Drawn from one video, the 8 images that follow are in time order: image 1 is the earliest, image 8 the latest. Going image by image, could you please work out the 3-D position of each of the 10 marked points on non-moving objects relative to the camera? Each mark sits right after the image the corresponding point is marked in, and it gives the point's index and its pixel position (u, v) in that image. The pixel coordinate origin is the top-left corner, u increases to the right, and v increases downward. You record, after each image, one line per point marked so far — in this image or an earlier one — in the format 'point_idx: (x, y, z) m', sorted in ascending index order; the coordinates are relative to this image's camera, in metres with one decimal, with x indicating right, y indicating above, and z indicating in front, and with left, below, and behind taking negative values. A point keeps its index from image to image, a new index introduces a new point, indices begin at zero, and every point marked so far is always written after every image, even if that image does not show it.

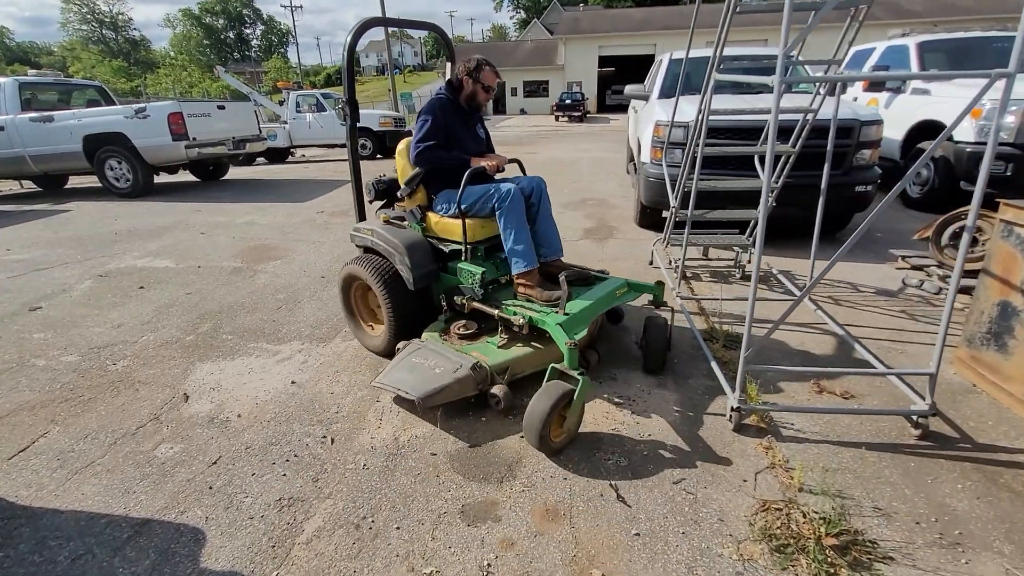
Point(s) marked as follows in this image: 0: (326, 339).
0: (-1.3, -0.4, +3.4) m
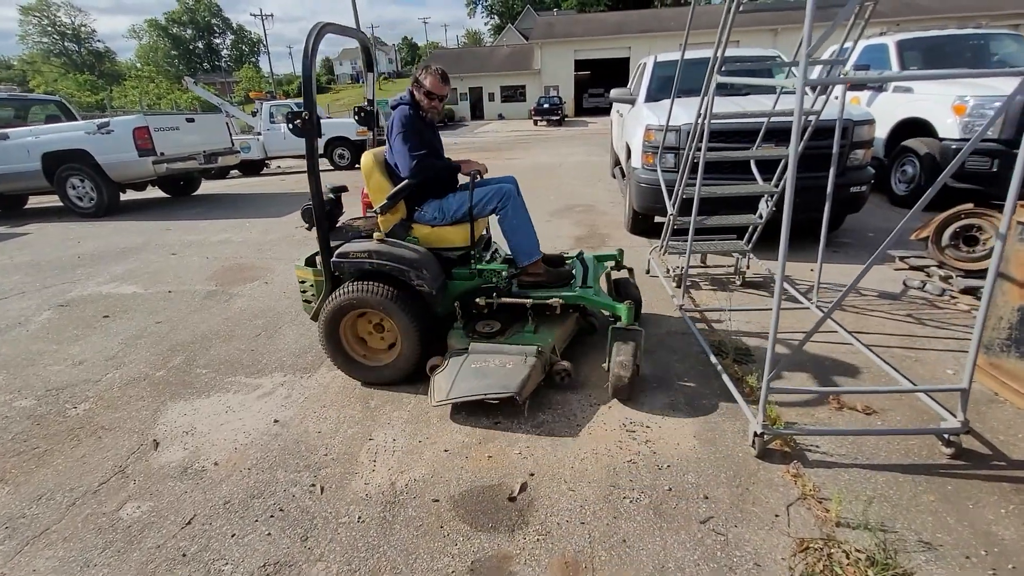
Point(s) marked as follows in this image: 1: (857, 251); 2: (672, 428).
0: (-1.4, -0.5, +3.2) m
1: (+3.4, +0.4, +4.8) m
2: (+0.8, -0.7, +2.5) m
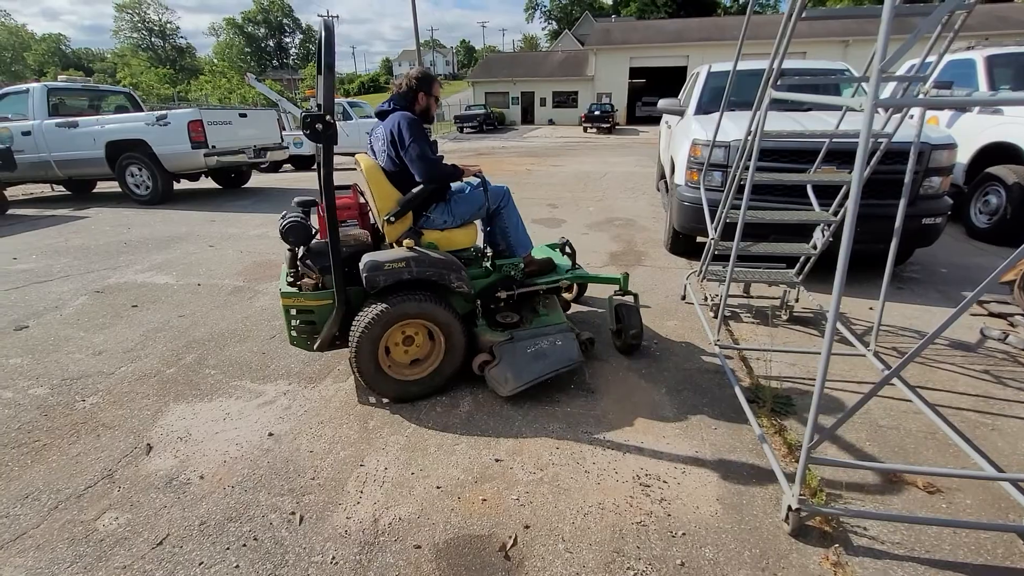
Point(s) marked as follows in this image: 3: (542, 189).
0: (-1.3, -0.6, +3.1) m
1: (+3.7, 0.0, +4.3) m
2: (+0.8, -0.9, +2.2) m
3: (+0.6, +2.0, +9.8) m
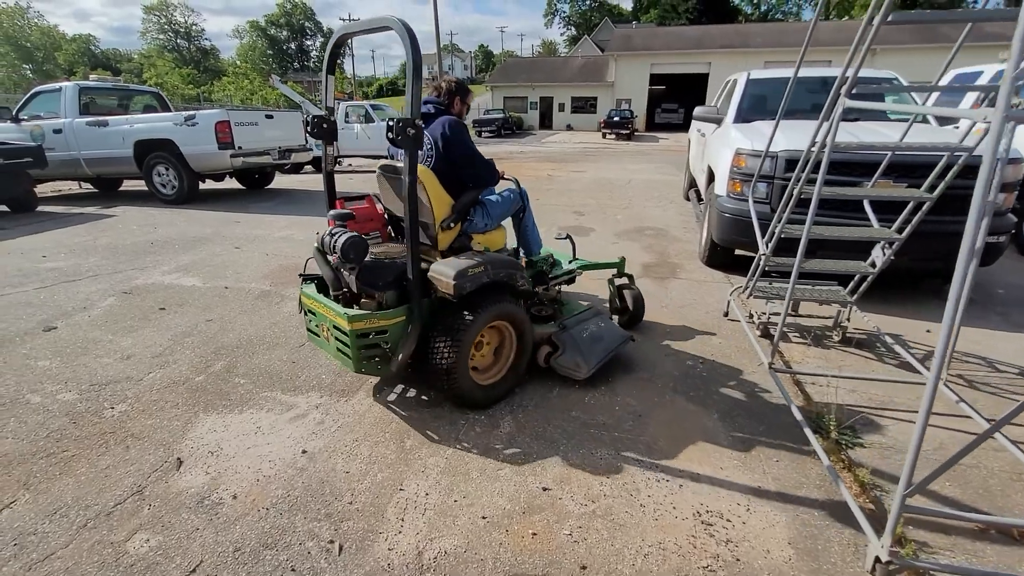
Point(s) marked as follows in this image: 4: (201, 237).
0: (-1.0, -0.6, +3.0) m
1: (+4.0, -0.2, +4.0) m
2: (+1.0, -1.0, +2.0) m
3: (+1.0, +1.9, +9.6) m
4: (-4.1, +0.7, +6.4) m
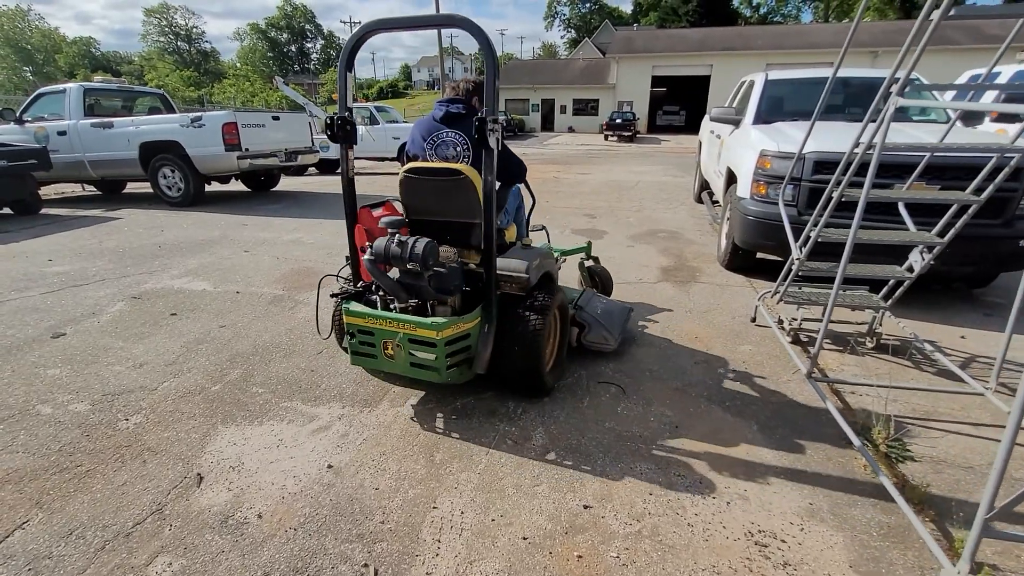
0: (-0.9, -0.7, +2.8) m
1: (+4.1, -0.2, +3.9) m
2: (+1.2, -1.0, +1.9) m
3: (+1.2, +1.8, +9.5) m
4: (-4.0, +0.6, +6.3) m
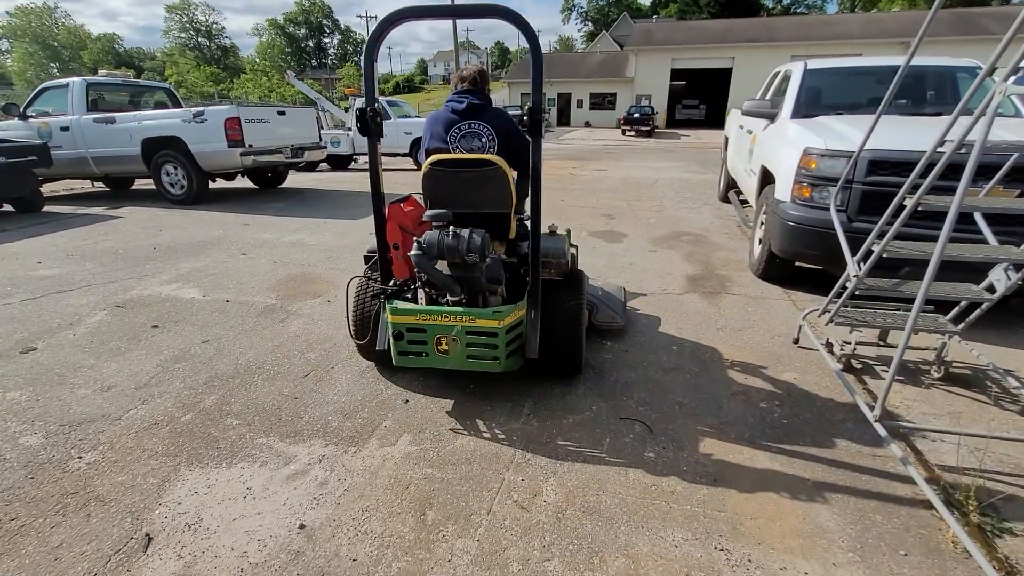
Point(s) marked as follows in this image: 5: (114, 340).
0: (-0.8, -0.8, +2.5) m
1: (+4.2, -0.4, +3.4) m
2: (+1.2, -1.2, +1.5) m
3: (+1.5, +1.7, +9.1) m
4: (-3.8, +0.6, +6.0) m
5: (-2.9, -0.4, +3.5) m
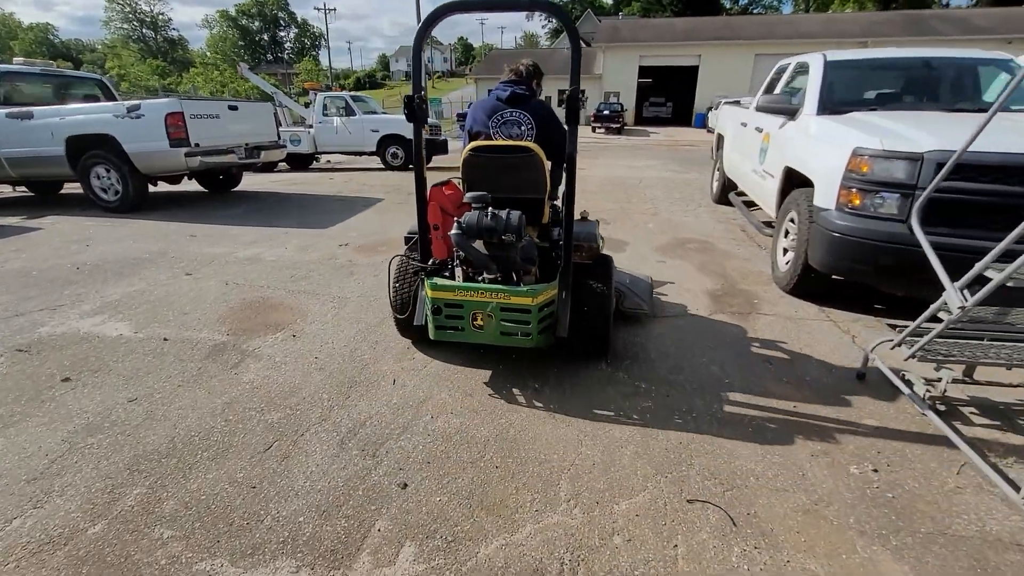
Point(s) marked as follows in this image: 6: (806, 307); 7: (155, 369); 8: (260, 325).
0: (-0.6, -1.0, +1.8) m
1: (+4.3, -0.5, +3.0) m
2: (+1.5, -1.3, +0.9) m
3: (+1.1, +1.6, +8.5) m
4: (-3.9, +0.3, +5.1) m
5: (-2.8, -0.6, +2.7) m
6: (+2.4, -0.2, +3.9) m
7: (-2.3, -0.5, +3.0) m
8: (-1.9, -0.3, +3.6) m
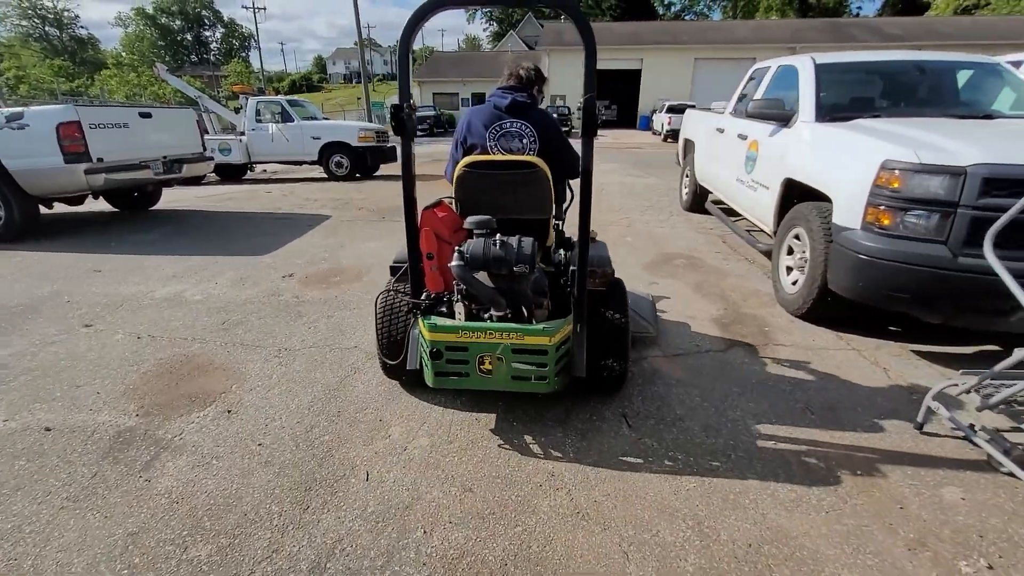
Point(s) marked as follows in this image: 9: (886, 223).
0: (-0.5, -1.3, +1.1) m
1: (+4.3, -0.6, +2.9) m
2: (+1.7, -1.5, +0.5) m
3: (+0.5, +1.3, +8.0) m
4: (-4.1, -0.1, +4.1) m
5: (-2.7, -1.0, +1.8) m
6: (+2.3, -0.3, +3.6) m
7: (-2.2, -0.9, +2.2) m
8: (-1.9, -0.6, +2.8) m
9: (+2.3, +0.4, +3.0) m
